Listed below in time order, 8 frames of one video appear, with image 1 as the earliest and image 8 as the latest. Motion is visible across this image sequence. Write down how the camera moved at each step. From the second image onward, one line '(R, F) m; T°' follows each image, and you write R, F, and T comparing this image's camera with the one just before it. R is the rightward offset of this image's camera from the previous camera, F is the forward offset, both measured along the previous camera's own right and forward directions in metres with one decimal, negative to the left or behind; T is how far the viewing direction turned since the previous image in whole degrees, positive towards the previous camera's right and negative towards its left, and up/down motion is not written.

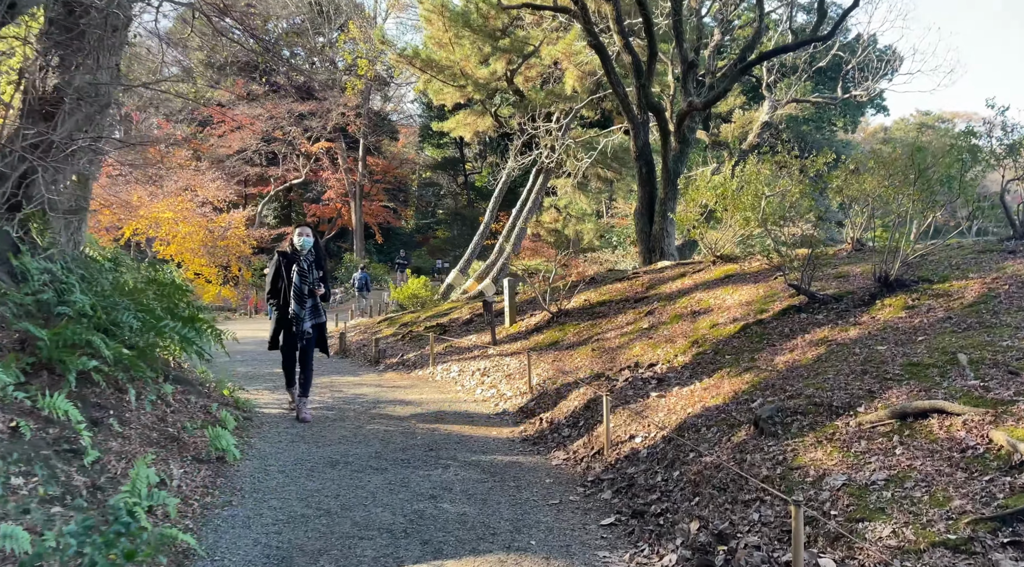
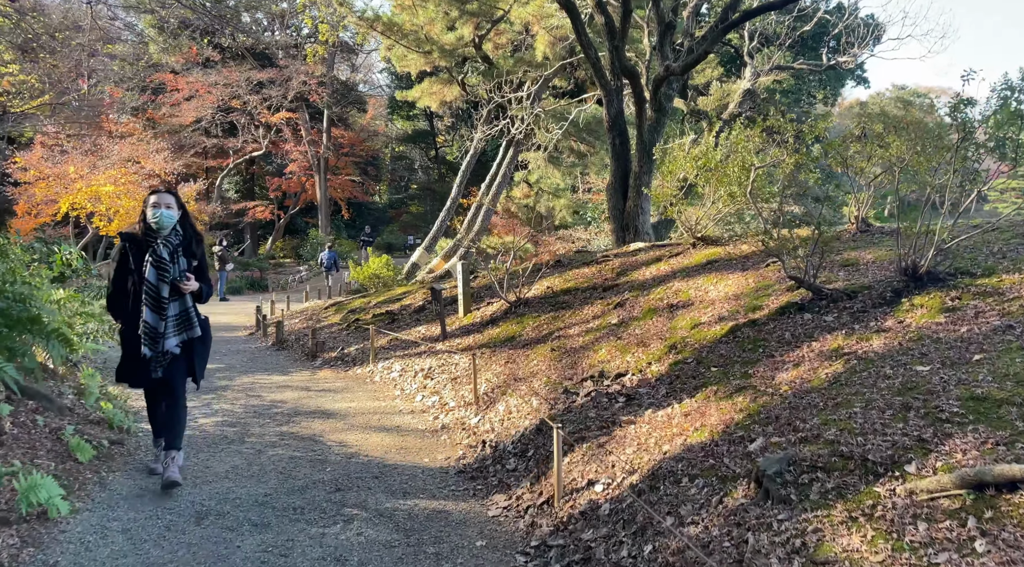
(+0.2, +1.2) m; +1°
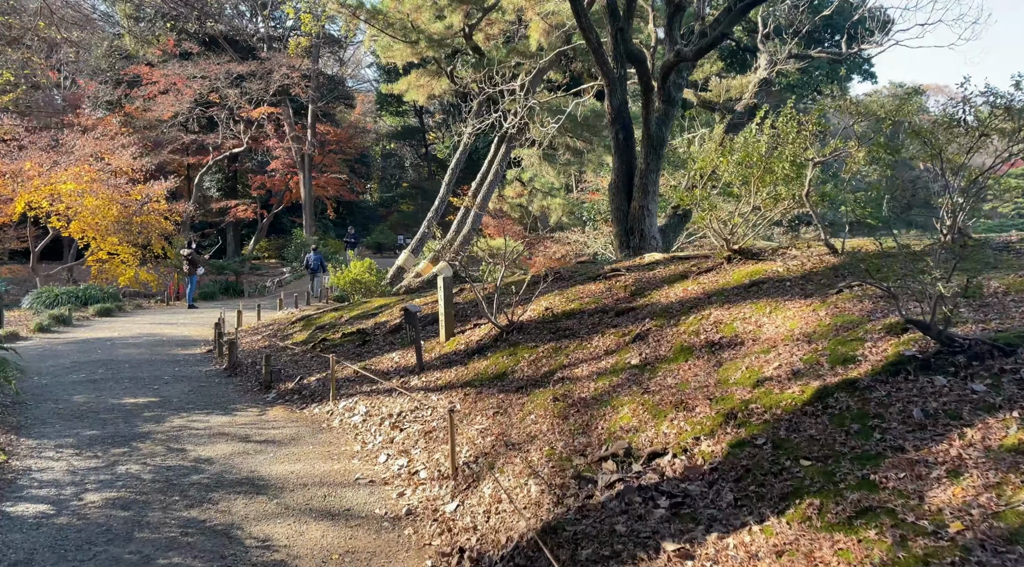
(0.0, +1.5) m; 0°
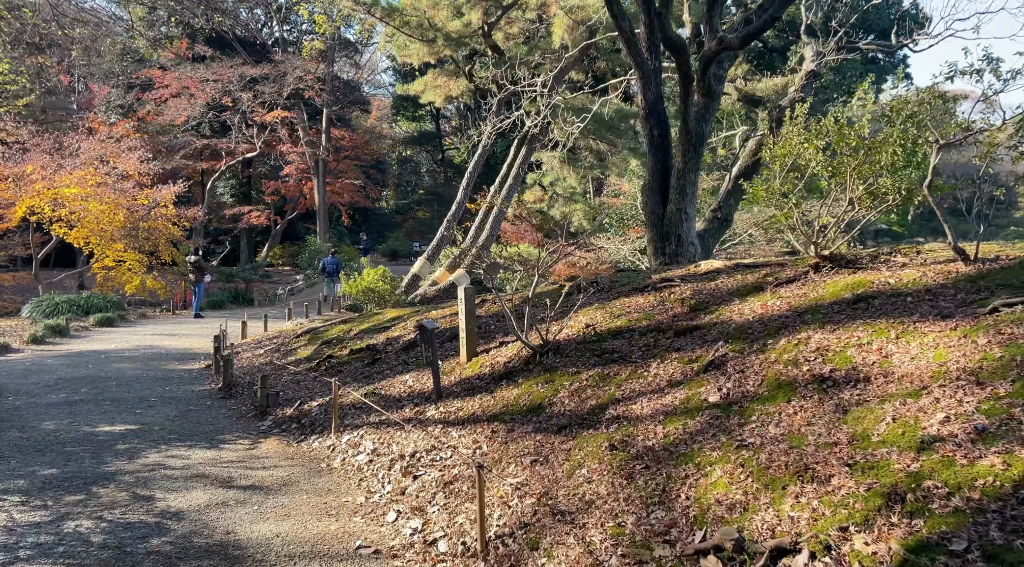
(-0.1, +1.1) m; -1°
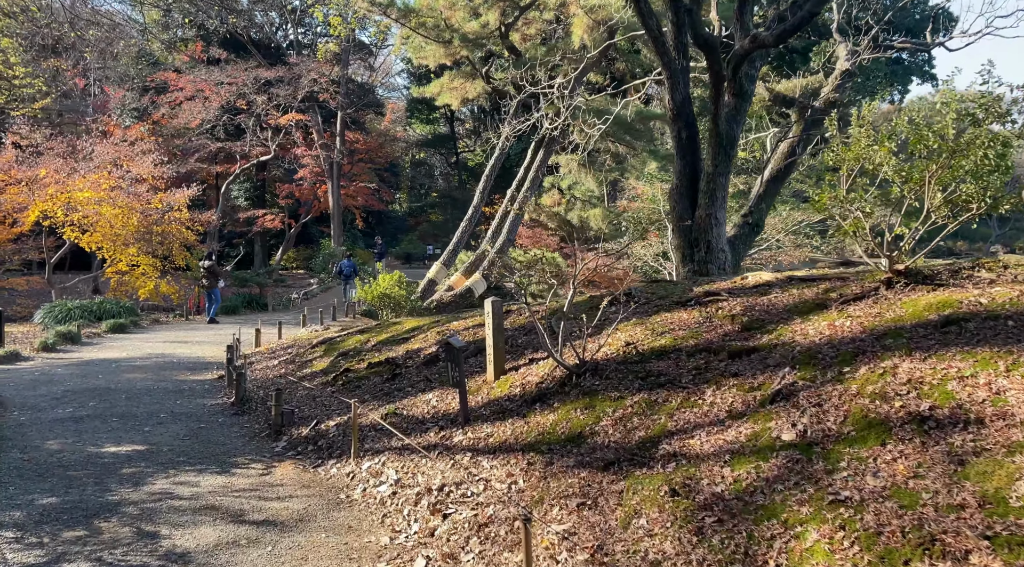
(-0.1, +0.4) m; -1°
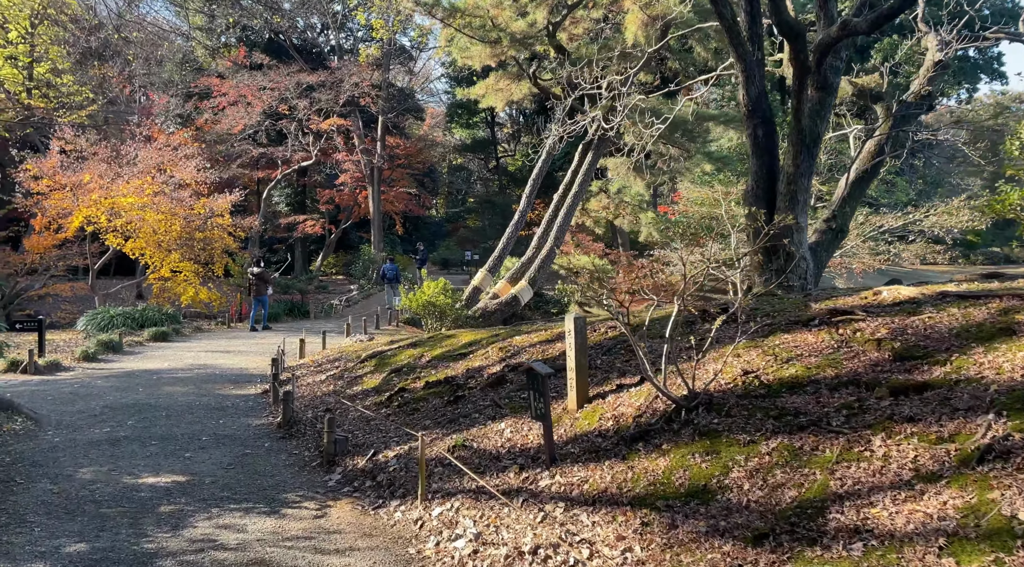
(-0.3, +0.8) m; -2°
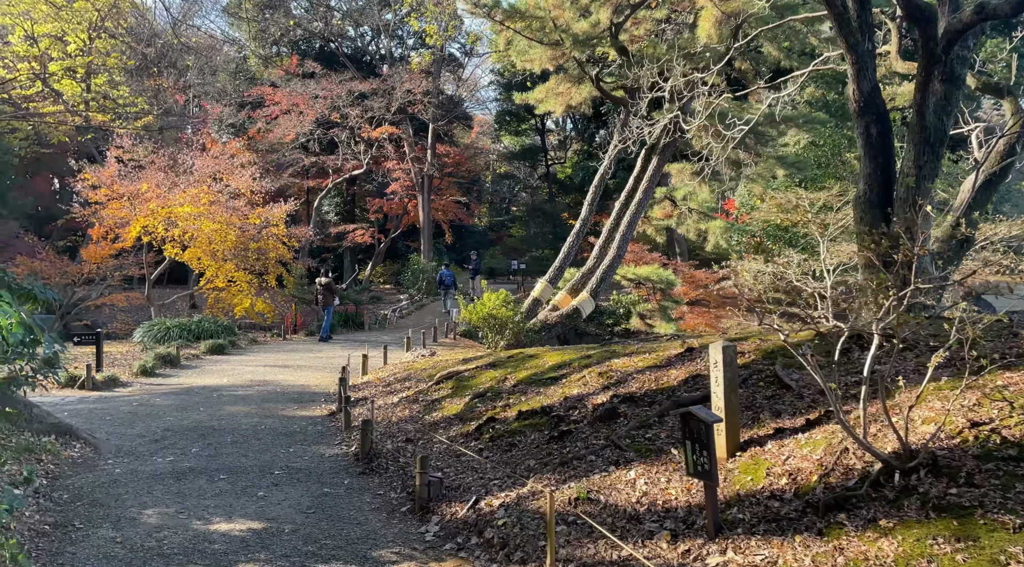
(-0.5, +0.9) m; -3°
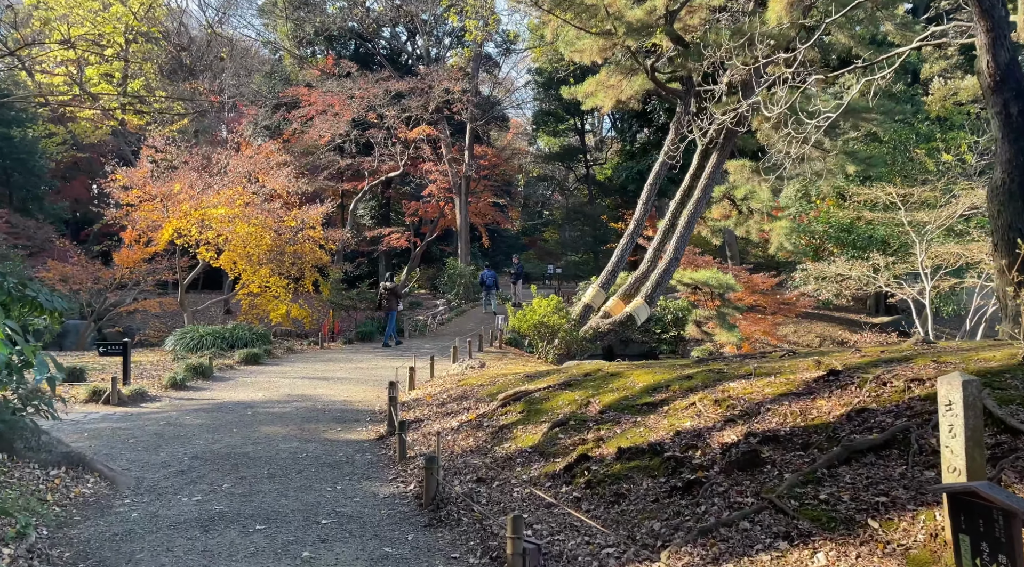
(-0.4, +1.4) m; -2°
